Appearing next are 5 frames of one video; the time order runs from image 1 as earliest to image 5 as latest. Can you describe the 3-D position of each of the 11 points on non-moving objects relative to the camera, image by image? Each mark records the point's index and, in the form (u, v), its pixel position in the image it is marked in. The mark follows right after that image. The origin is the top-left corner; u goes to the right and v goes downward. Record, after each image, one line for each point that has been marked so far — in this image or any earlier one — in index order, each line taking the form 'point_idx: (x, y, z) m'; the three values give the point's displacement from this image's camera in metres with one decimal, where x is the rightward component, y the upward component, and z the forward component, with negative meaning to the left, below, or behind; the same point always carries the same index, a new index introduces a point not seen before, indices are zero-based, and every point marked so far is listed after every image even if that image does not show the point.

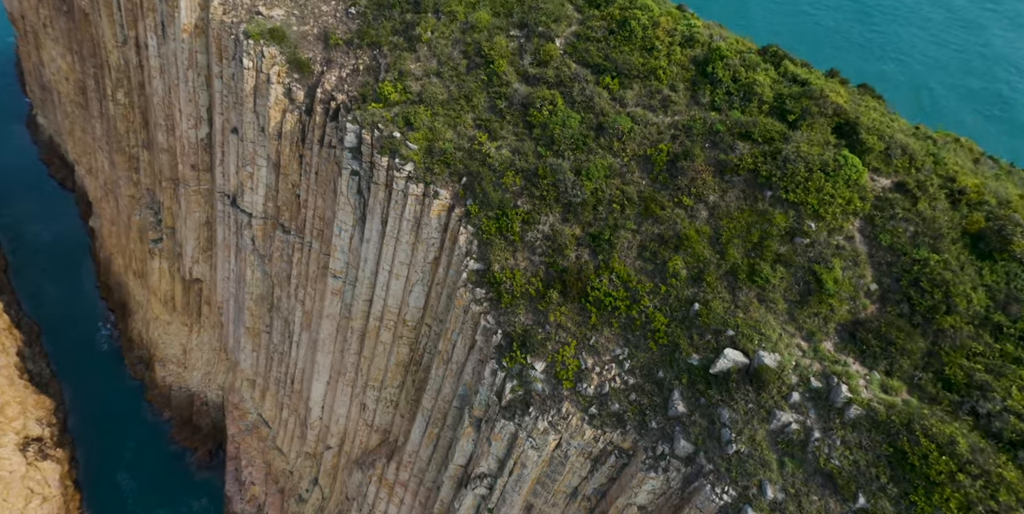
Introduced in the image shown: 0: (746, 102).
0: (+6.8, +4.4, +17.7) m
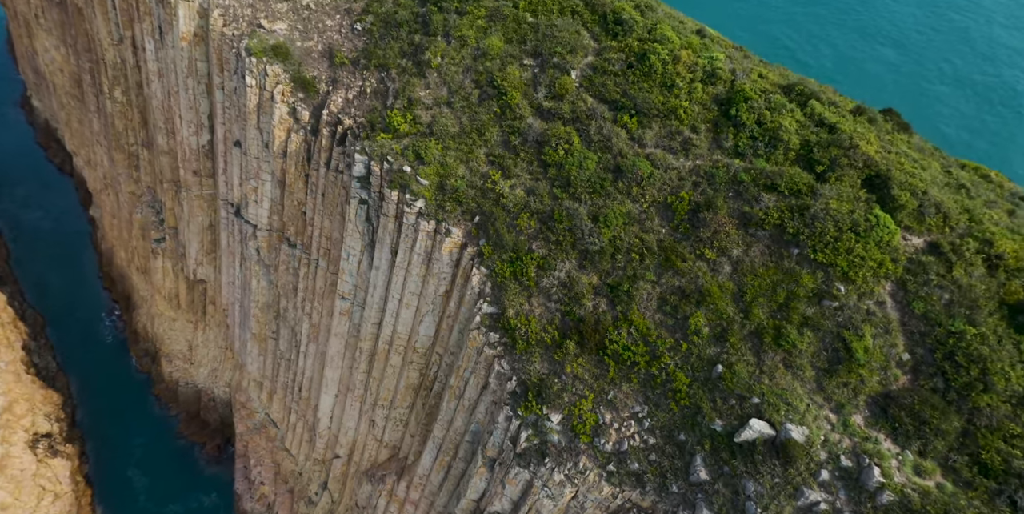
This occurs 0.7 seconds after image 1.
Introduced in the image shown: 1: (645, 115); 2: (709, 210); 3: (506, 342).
0: (+7.2, +3.0, +17.0) m
1: (+4.0, +4.3, +18.7) m
2: (+5.4, +1.3, +16.8) m
3: (-0.2, -2.4, +18.1) m
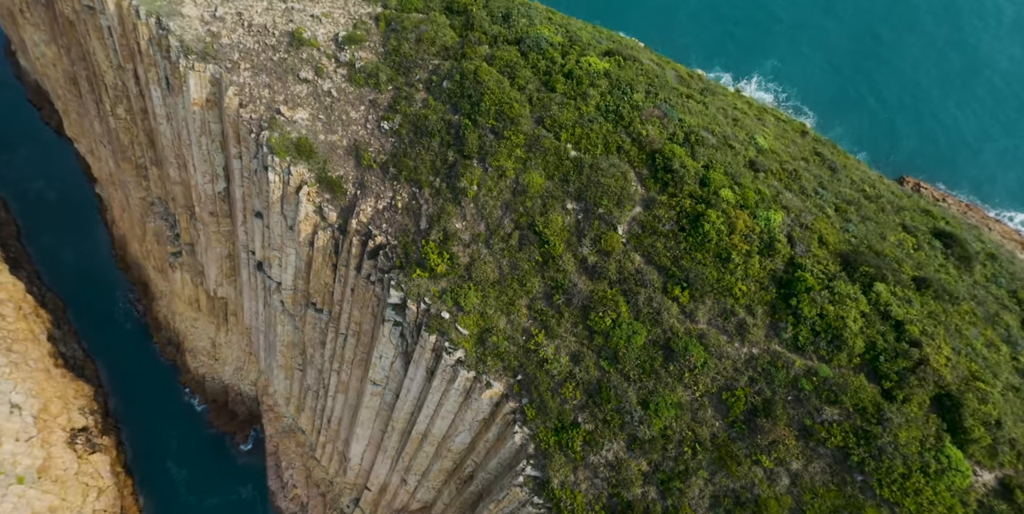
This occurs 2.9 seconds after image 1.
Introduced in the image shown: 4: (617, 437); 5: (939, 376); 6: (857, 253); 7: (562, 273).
0: (+8.5, -2.4, +16.2) m
1: (+5.4, -0.9, +17.7) m
2: (+6.7, -4.1, +16.2) m
3: (+1.2, -7.7, +18.0) m
4: (+3.0, -5.2, +17.7) m
5: (+10.7, -2.9, +15.4) m
6: (+10.1, +0.1, +17.9) m
7: (+1.6, -0.5, +19.3) m
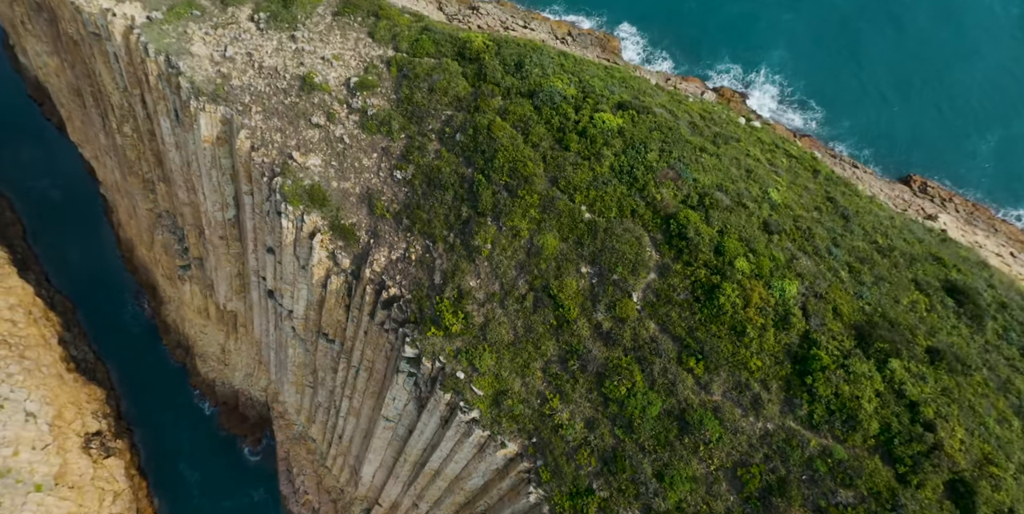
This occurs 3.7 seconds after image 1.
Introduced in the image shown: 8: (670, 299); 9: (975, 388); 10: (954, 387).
0: (+9.0, -4.5, +16.4) m
1: (+5.9, -3.0, +17.9) m
2: (+7.2, -6.3, +16.4) m
3: (+1.7, -9.8, +18.4) m
4: (+3.5, -7.4, +17.9) m
5: (+11.1, -5.0, +15.6) m
6: (+10.6, -2.0, +18.0) m
7: (+2.1, -2.6, +19.5) m
8: (+4.8, -1.3, +18.7) m
9: (+13.4, -3.6, +17.7) m
10: (+12.4, -3.6, +17.3) m
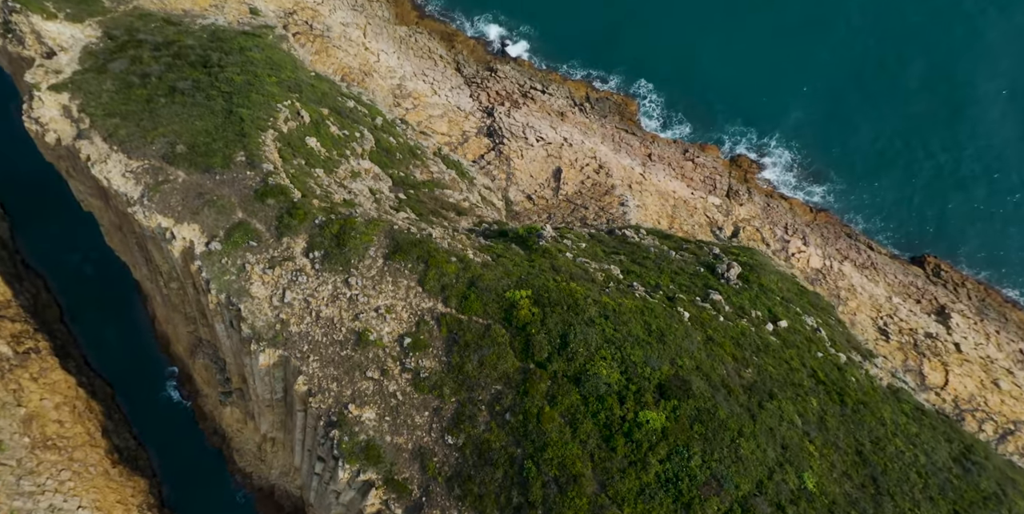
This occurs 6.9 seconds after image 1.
0: (+10.8, -15.2, +17.5) m
1: (+7.7, -13.7, +19.0) m
2: (+9.0, -17.0, +17.5) m
3: (+3.6, -20.6, +19.6) m
4: (+5.4, -18.1, +19.1) m
5: (+12.9, -15.7, +16.6) m
6: (+12.4, -12.7, +19.1) m
7: (+3.9, -13.4, +20.7) m
8: (+6.7, -12.0, +19.9) m
9: (+15.2, -14.3, +18.7) m
10: (+14.2, -14.3, +18.2) m
